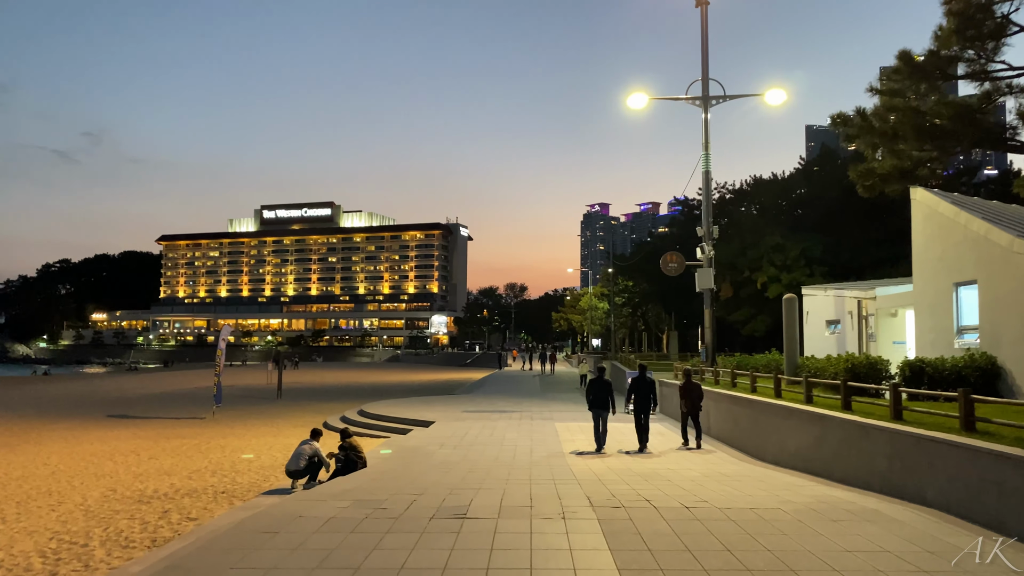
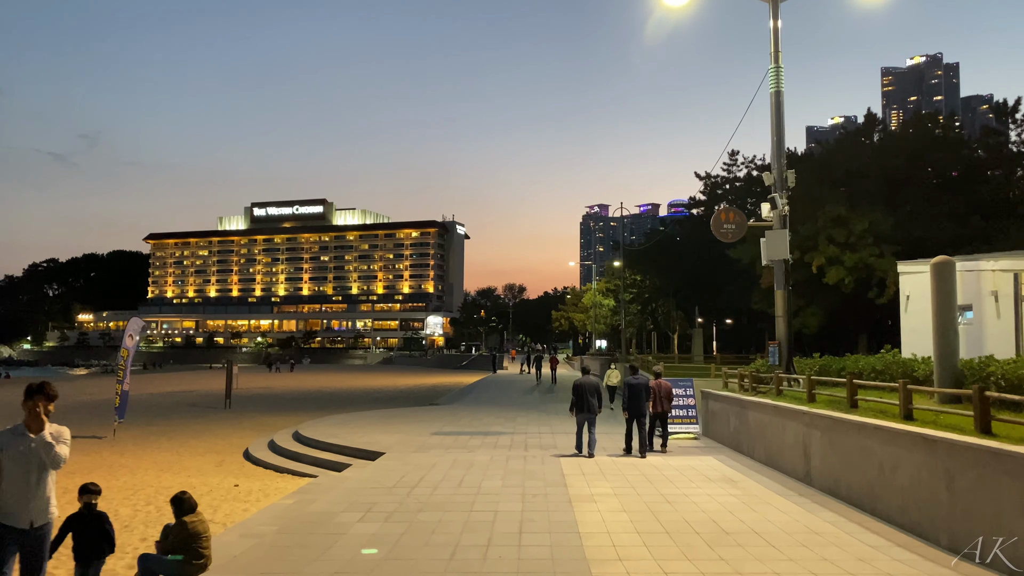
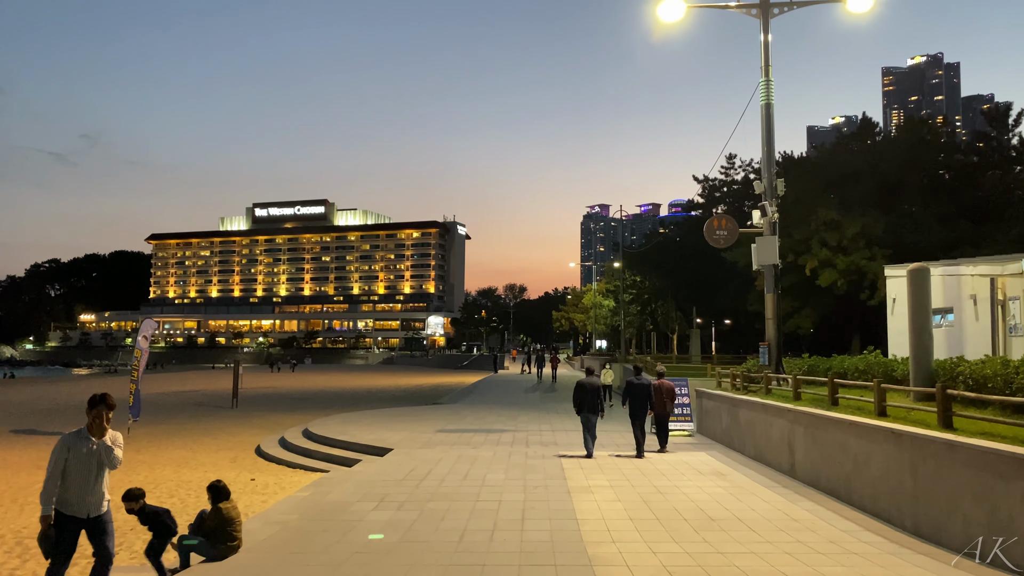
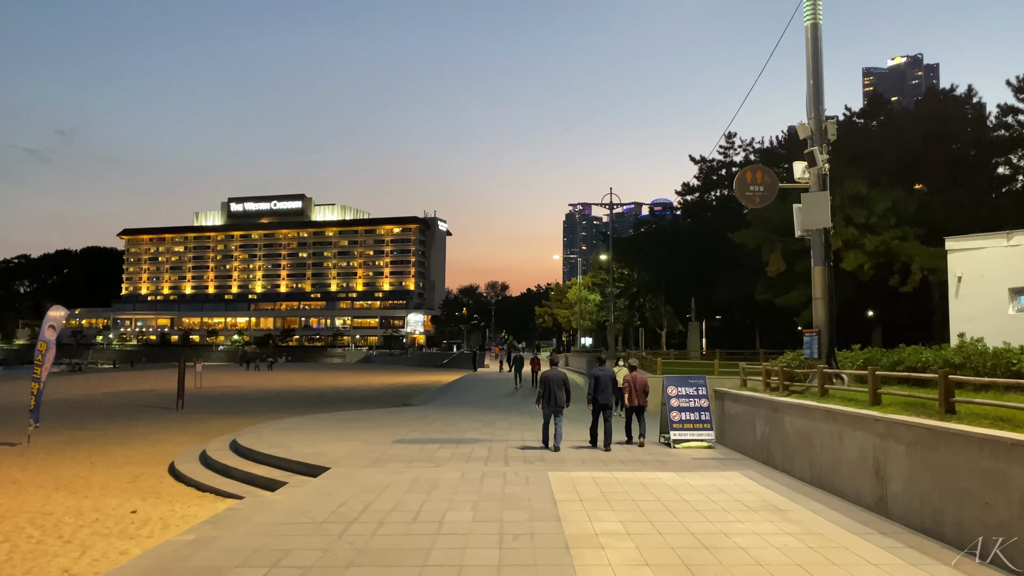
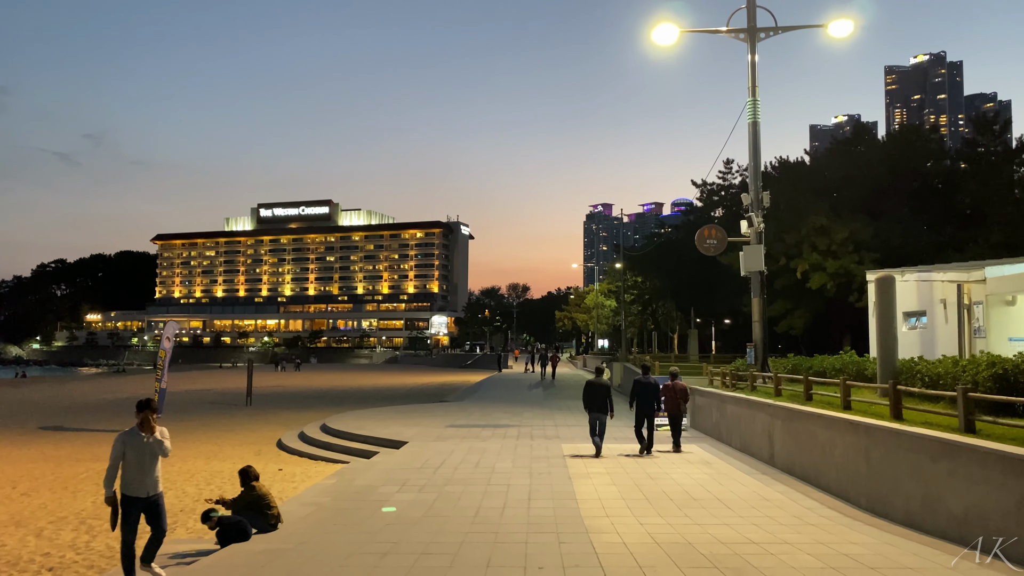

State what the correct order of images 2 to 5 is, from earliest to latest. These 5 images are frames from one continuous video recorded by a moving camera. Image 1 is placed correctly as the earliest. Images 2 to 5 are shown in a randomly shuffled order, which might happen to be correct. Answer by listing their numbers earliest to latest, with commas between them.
5, 3, 2, 4
